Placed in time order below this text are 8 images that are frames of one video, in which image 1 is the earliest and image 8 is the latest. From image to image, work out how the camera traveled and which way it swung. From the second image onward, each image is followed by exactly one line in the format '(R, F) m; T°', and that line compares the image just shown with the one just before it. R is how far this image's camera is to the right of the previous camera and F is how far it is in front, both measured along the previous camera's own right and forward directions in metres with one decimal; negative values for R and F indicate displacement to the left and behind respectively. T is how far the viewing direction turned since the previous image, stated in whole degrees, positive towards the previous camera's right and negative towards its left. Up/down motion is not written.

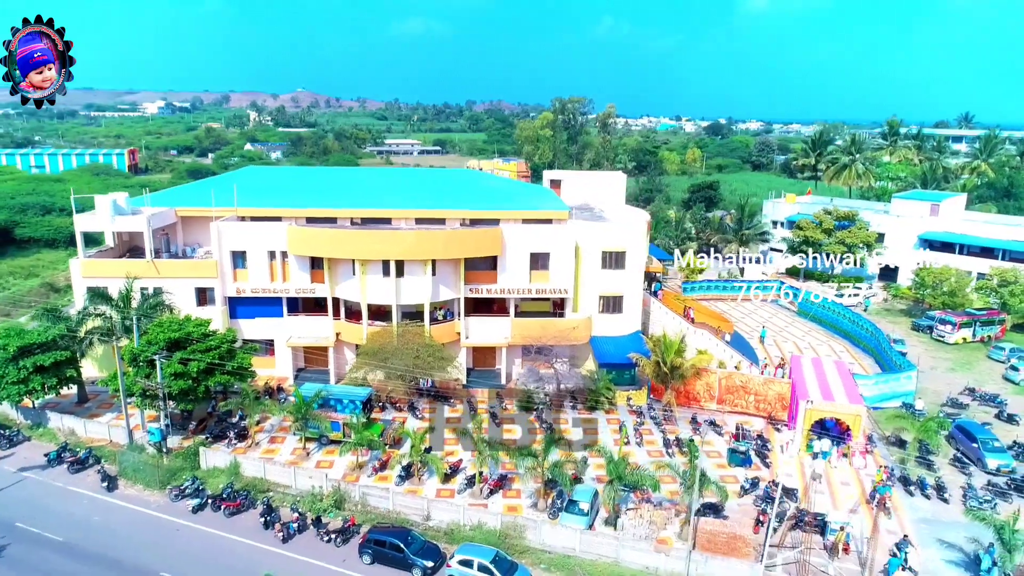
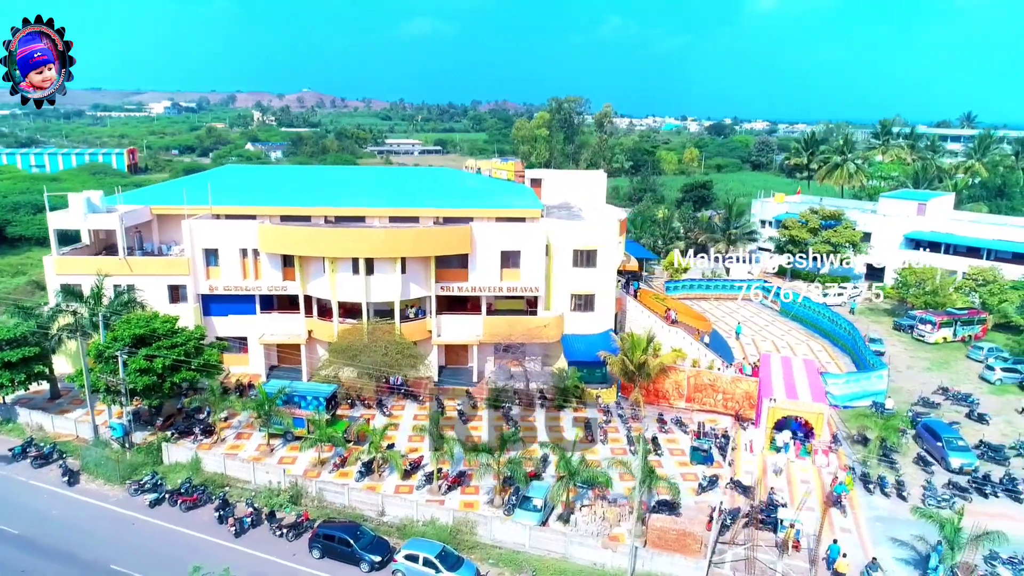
(+1.9, -0.1) m; -1°
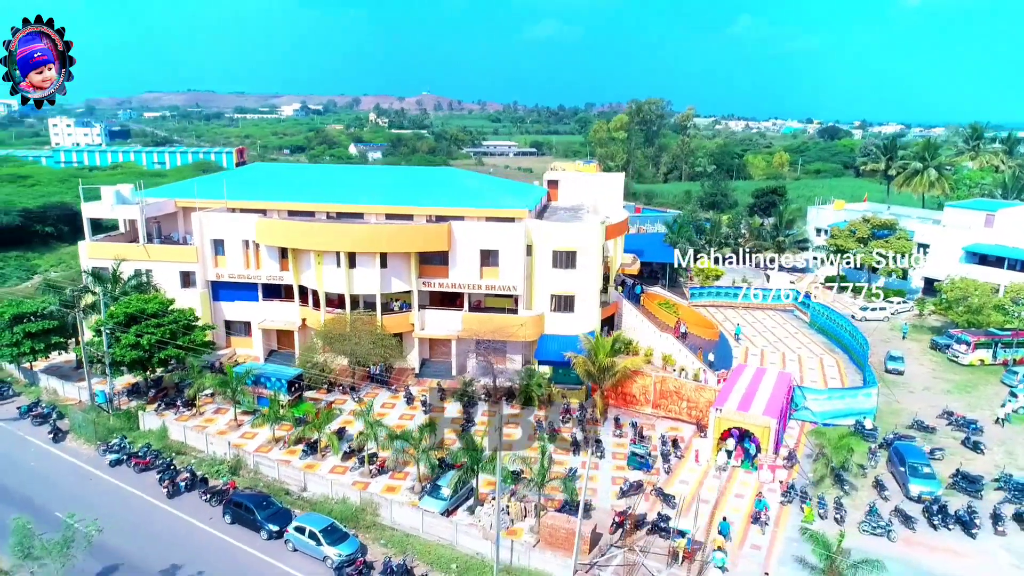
(+7.5, -0.2) m; -9°
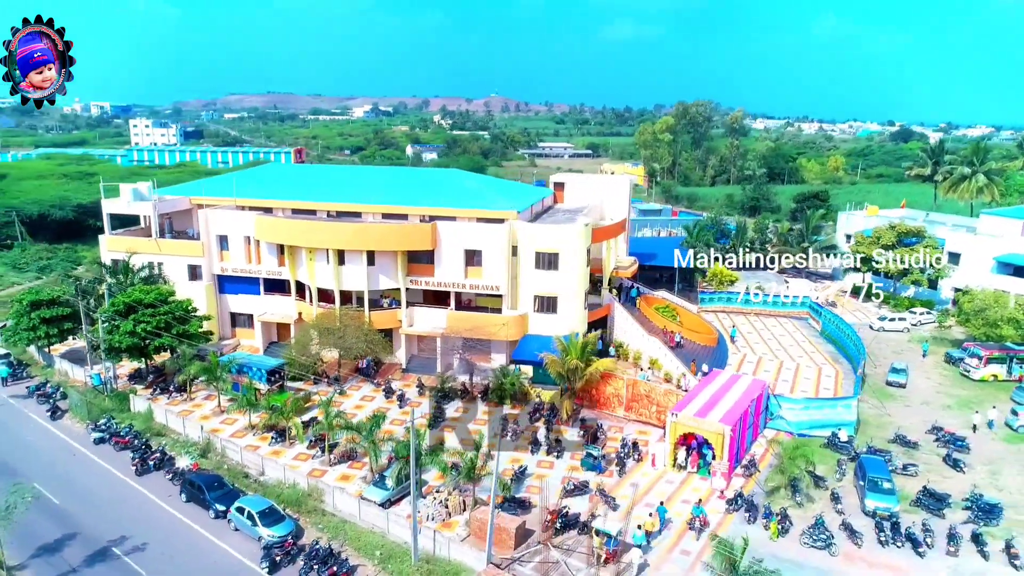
(+4.8, -0.4) m; -5°
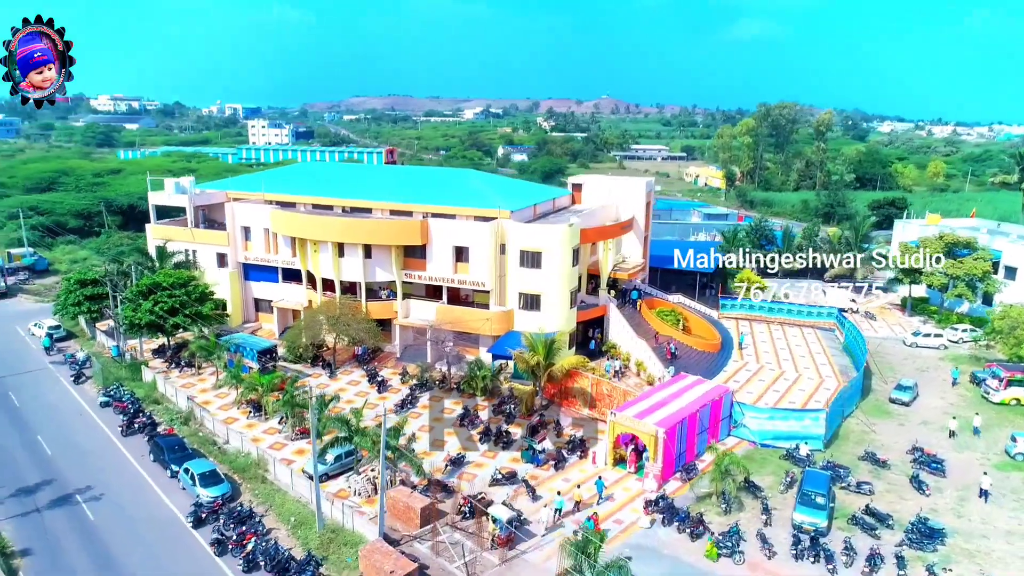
(+7.2, -0.6) m; -9°
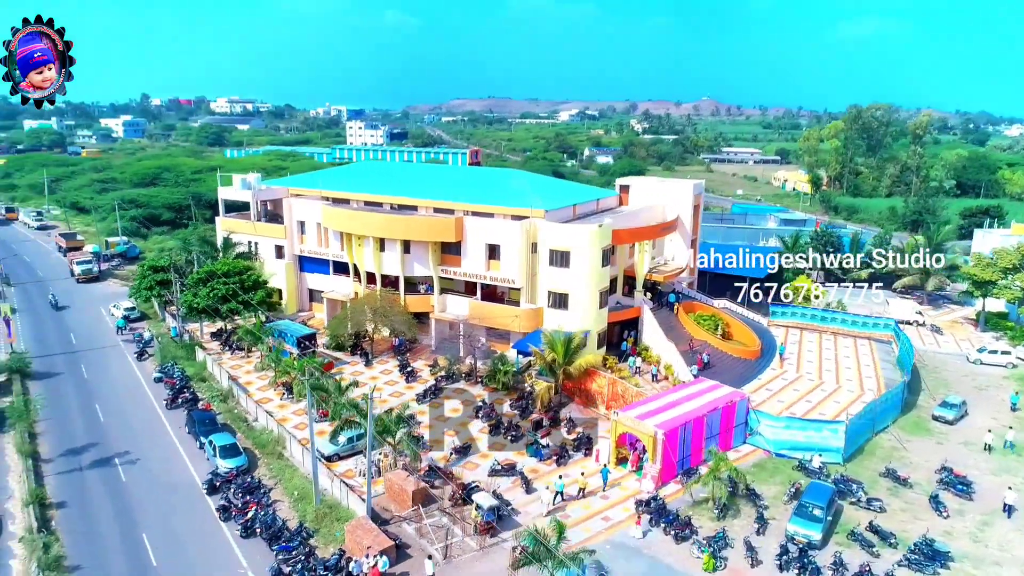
(+3.9, -0.5) m; -8°
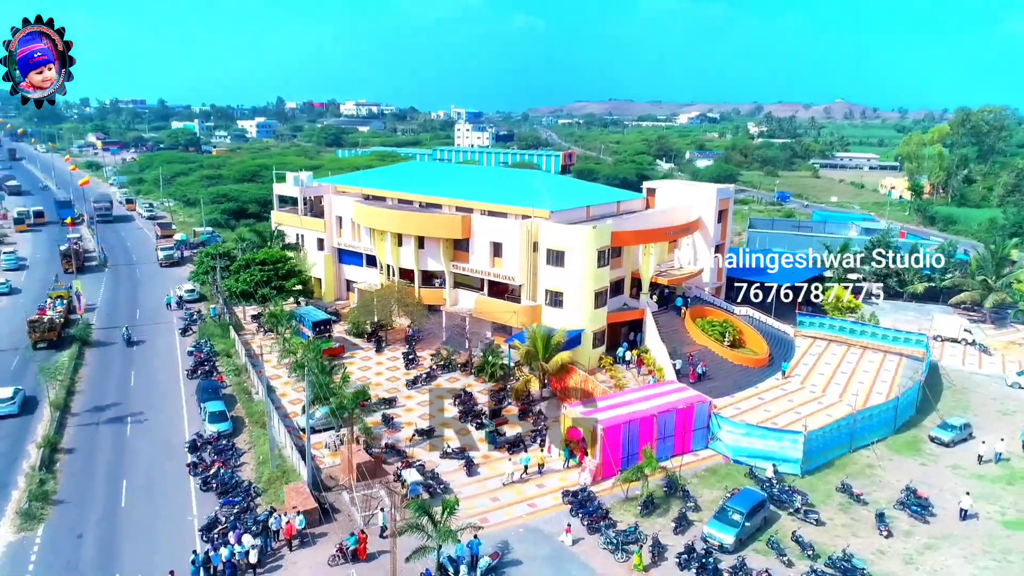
(+7.3, -1.0) m; -10°
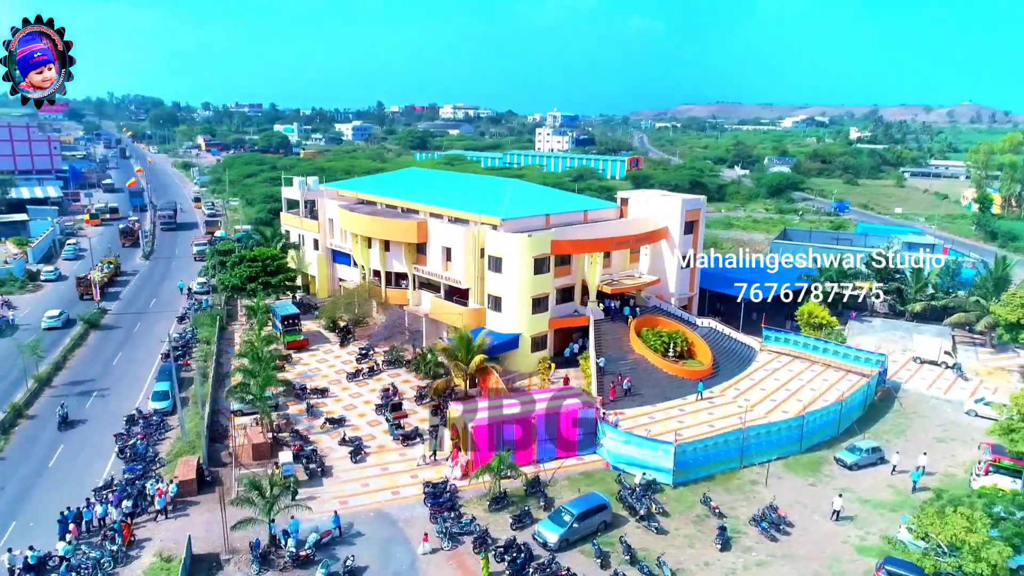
(+10.1, -1.2) m; -8°
